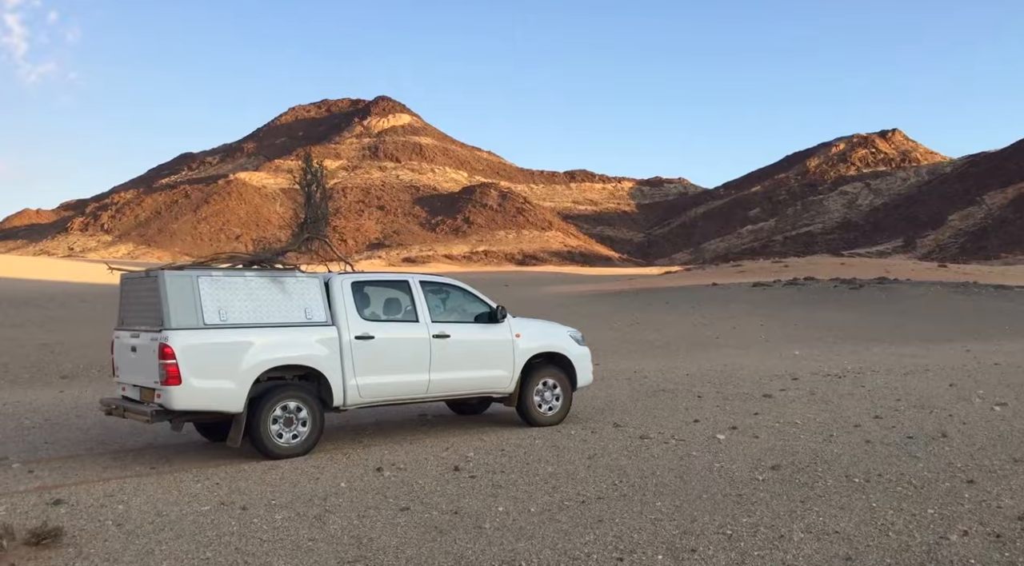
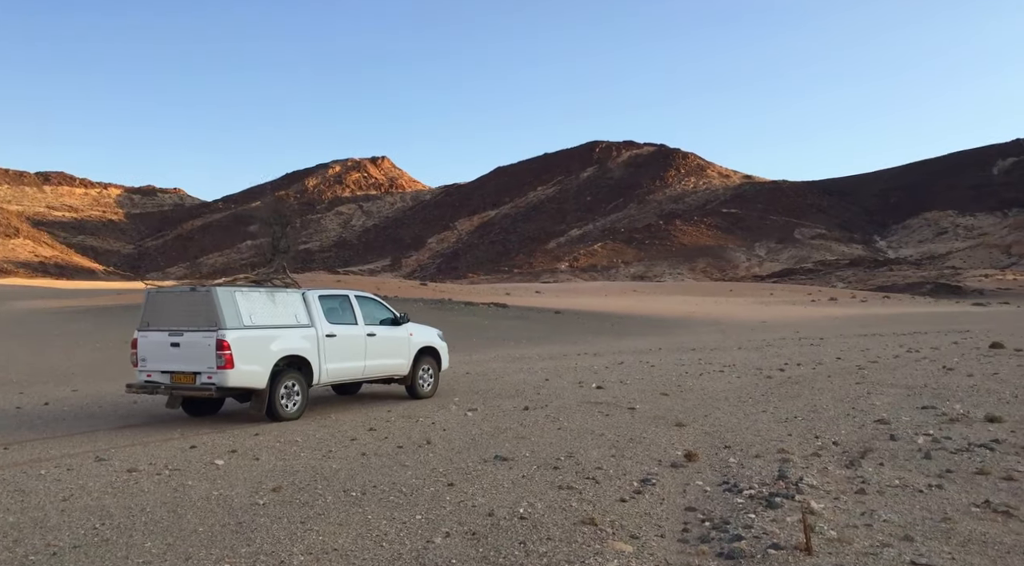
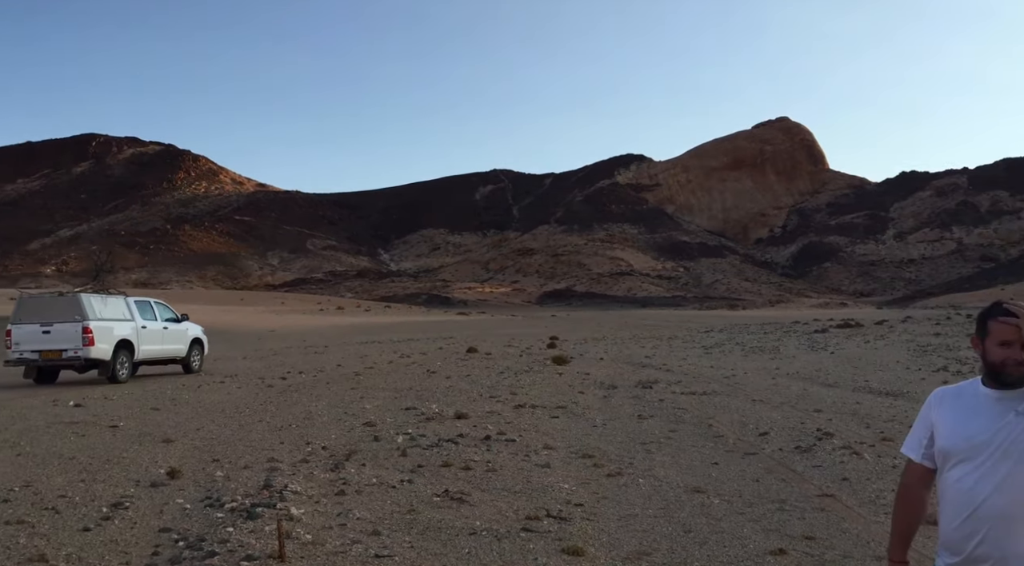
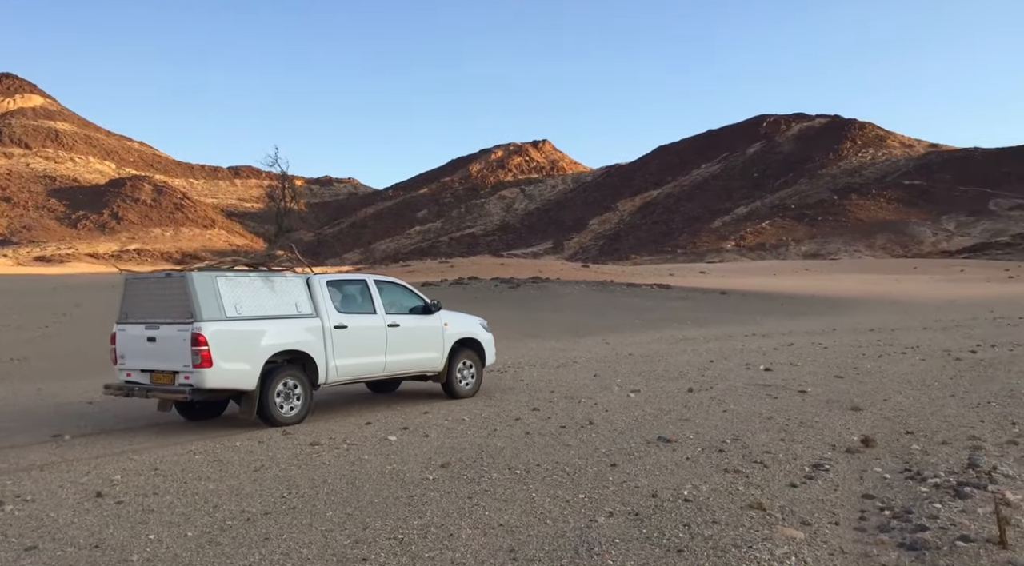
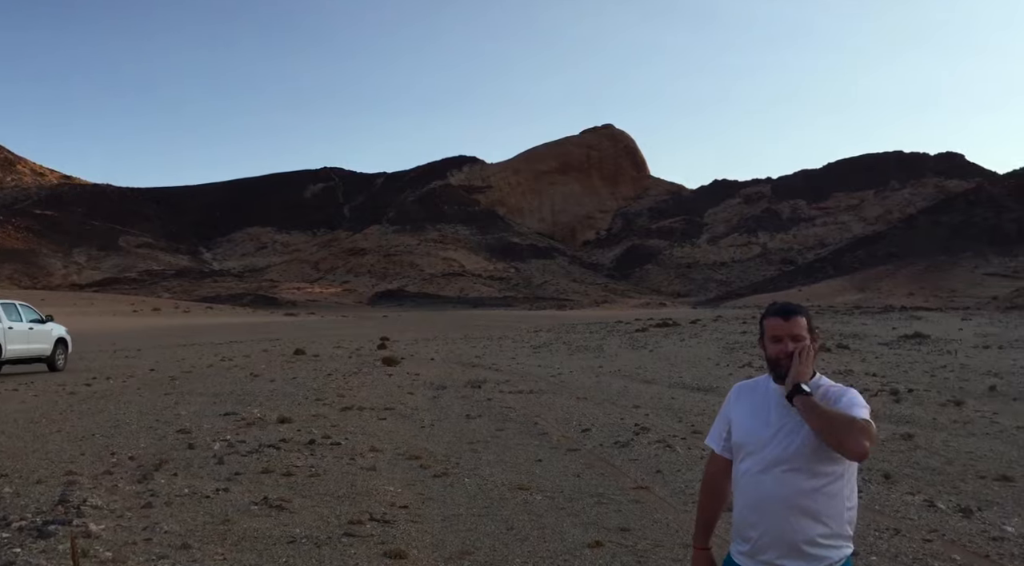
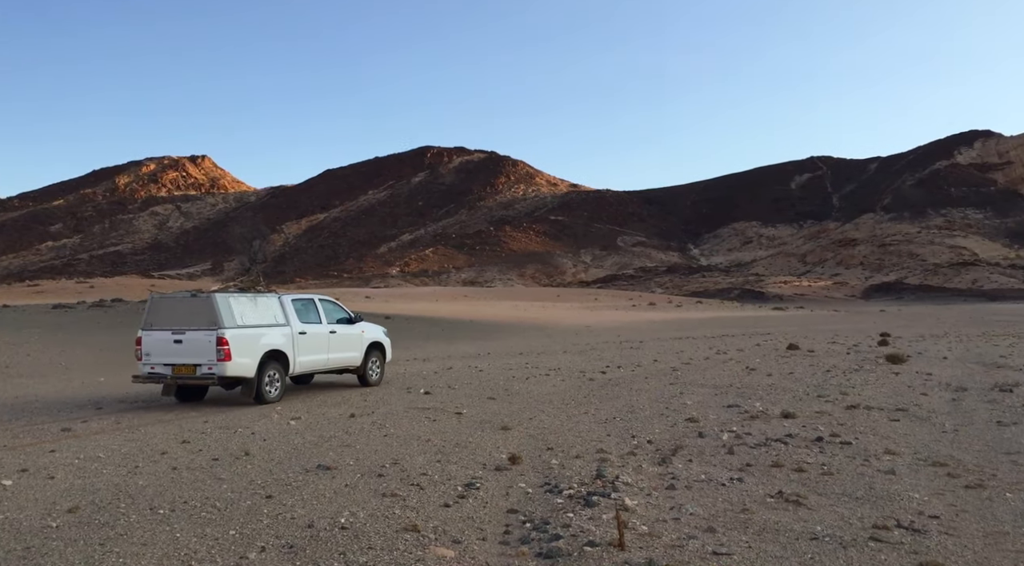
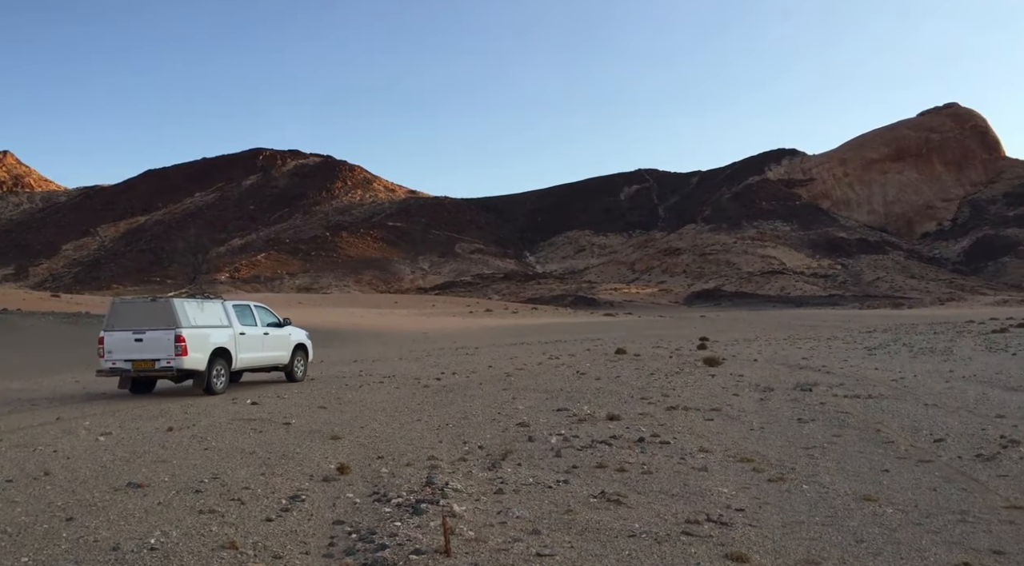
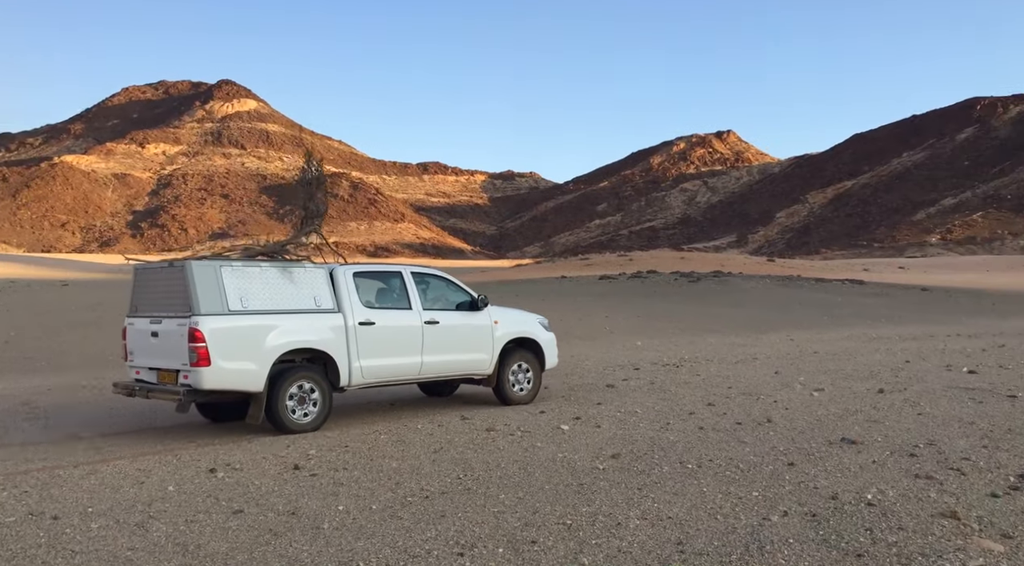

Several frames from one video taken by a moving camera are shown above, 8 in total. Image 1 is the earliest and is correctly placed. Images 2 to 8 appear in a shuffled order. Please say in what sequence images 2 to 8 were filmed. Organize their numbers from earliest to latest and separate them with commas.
8, 4, 2, 6, 7, 3, 5
